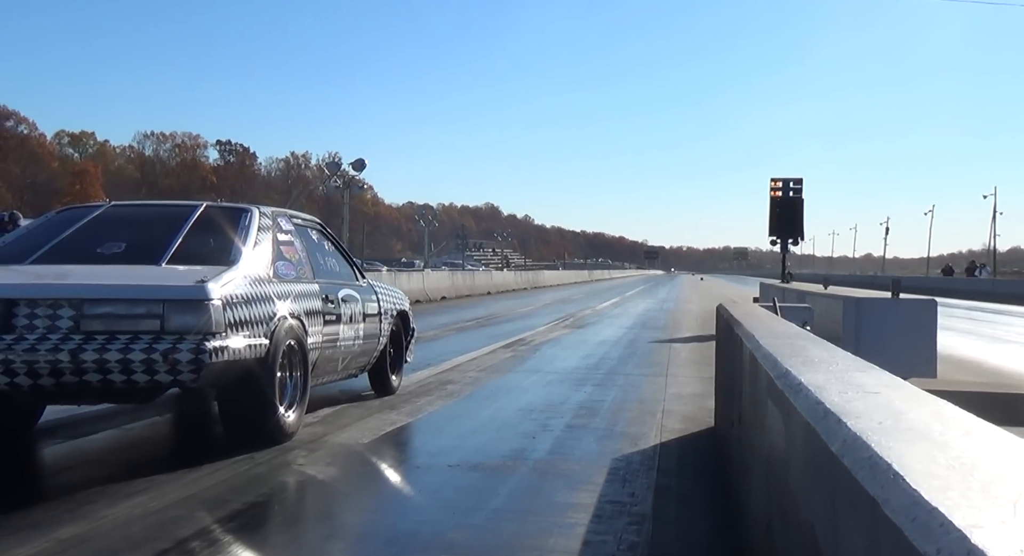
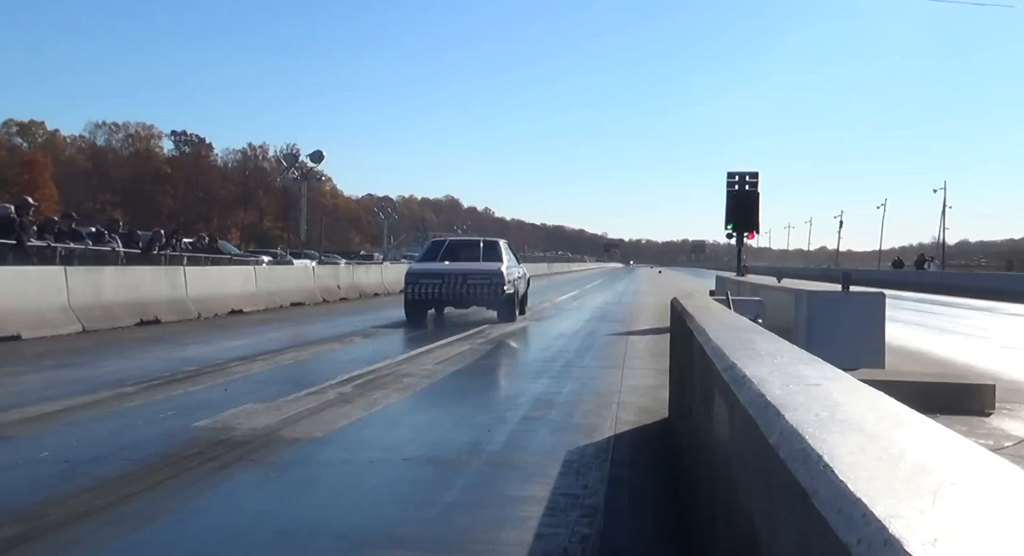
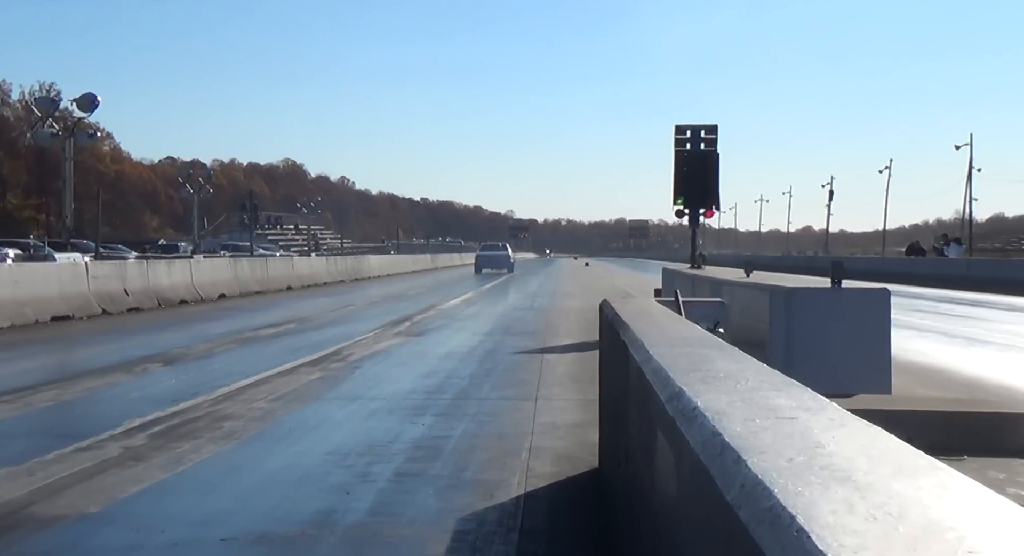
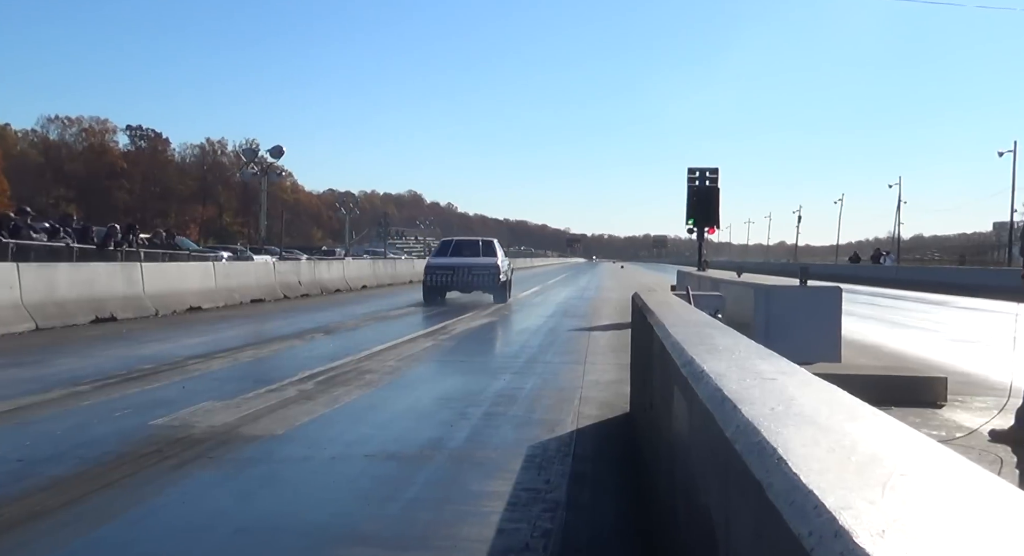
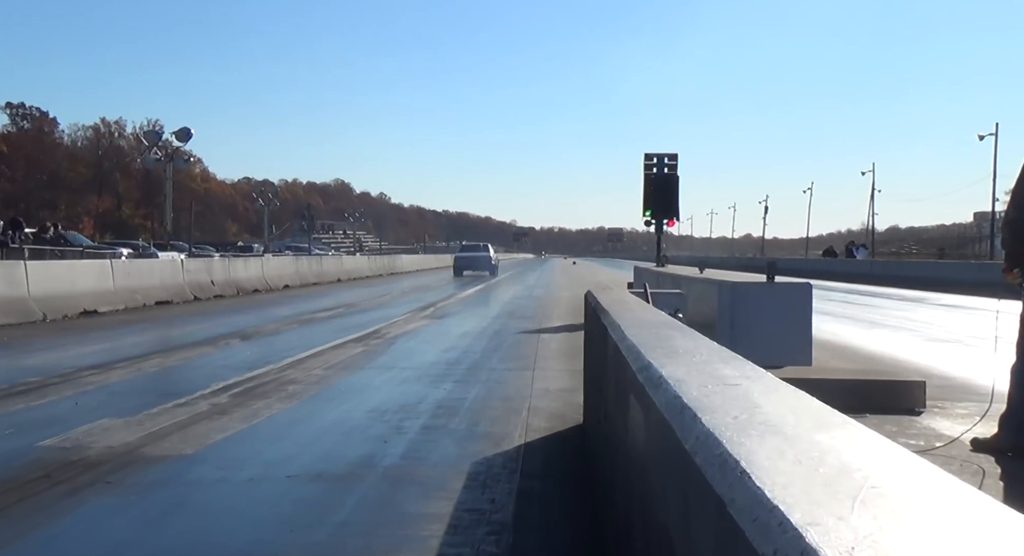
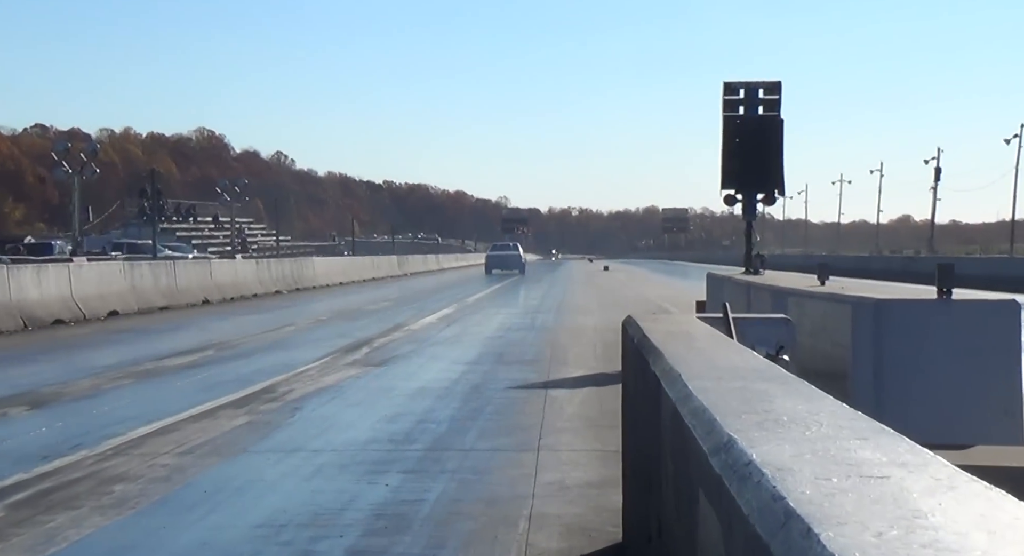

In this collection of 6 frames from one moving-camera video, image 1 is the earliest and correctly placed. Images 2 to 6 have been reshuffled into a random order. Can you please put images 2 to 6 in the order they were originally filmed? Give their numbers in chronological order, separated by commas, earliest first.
2, 4, 5, 3, 6
